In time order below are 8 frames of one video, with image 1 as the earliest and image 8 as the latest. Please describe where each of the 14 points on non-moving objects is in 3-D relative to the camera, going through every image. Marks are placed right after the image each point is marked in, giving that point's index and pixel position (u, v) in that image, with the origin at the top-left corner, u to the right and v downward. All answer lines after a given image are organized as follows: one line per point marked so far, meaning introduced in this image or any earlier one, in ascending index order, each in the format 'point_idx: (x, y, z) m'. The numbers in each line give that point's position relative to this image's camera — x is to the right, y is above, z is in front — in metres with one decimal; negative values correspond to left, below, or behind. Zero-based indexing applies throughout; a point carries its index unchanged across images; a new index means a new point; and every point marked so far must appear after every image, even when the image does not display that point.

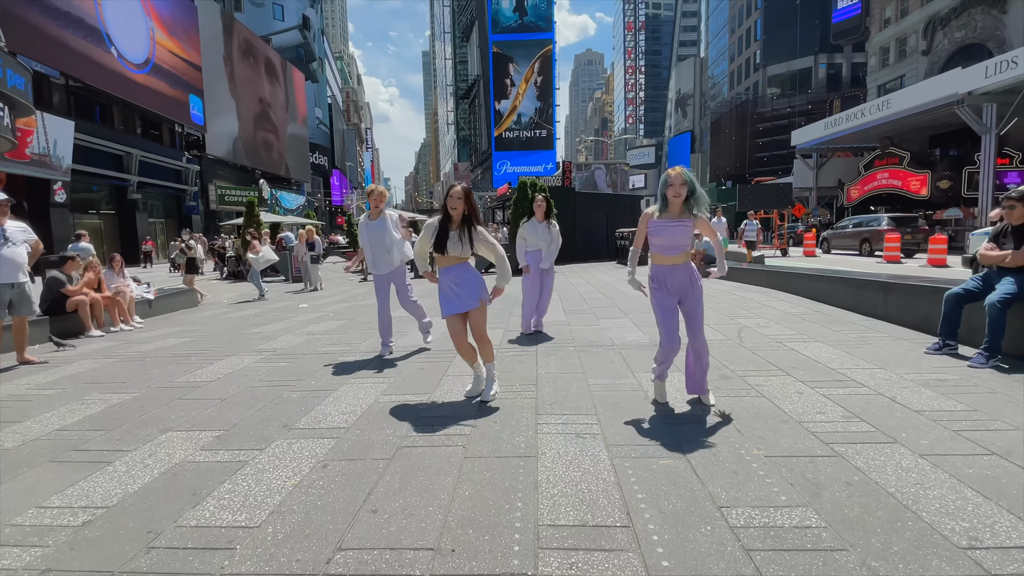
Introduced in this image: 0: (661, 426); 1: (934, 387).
0: (+0.9, -0.8, +4.1) m
1: (+3.0, -0.7, +4.8) m
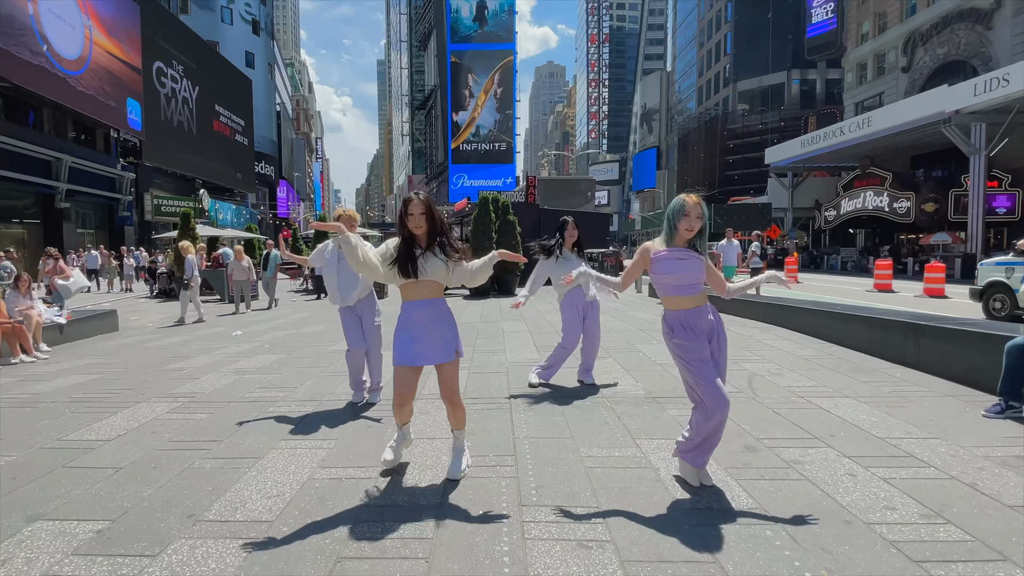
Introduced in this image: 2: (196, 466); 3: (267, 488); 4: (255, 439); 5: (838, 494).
0: (+0.8, -1.1, +3.1) m
1: (+2.9, -1.0, +3.9) m
2: (-1.8, -1.0, +4.0) m
3: (-1.3, -1.1, +3.6) m
4: (-1.7, -1.0, +4.5) m
5: (+1.7, -1.1, +3.5) m
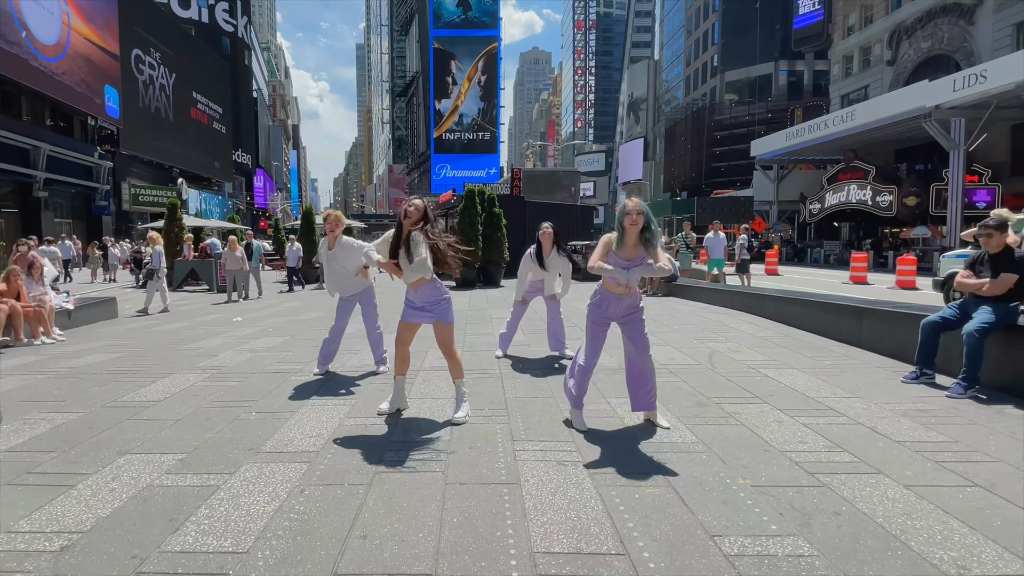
0: (+0.7, -1.0, +4.0) m
1: (+2.8, -0.9, +4.8) m
2: (-1.9, -0.9, +4.8) m
3: (-1.3, -0.9, +4.4) m
4: (-1.8, -0.8, +5.3) m
5: (+1.6, -0.9, +4.4) m
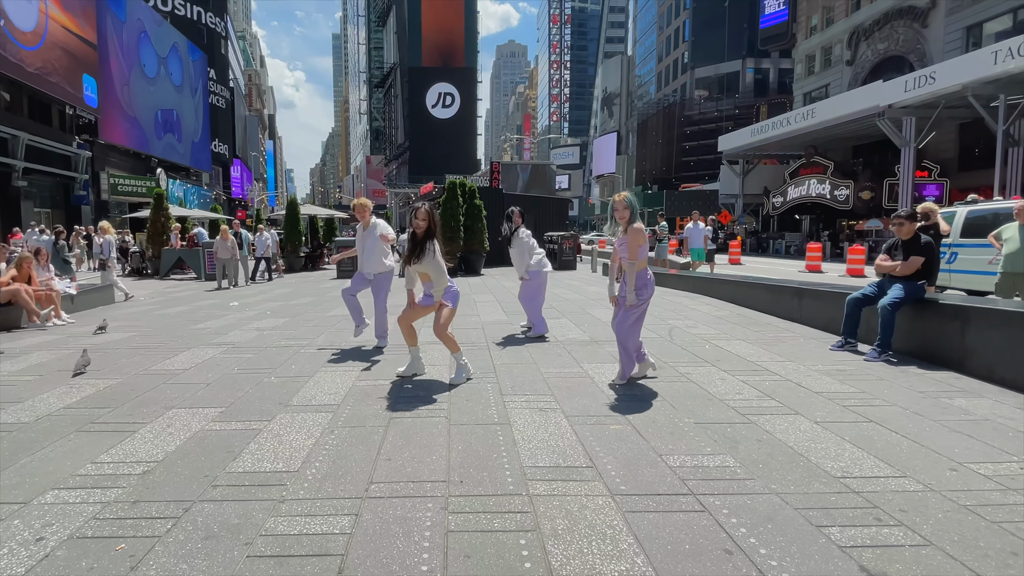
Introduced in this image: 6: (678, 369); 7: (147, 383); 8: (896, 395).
0: (+0.6, -0.8, +4.8) m
1: (+2.7, -0.7, +5.7) m
2: (-2.0, -0.8, +5.5) m
3: (-1.4, -0.8, +5.2) m
4: (-1.9, -0.7, +6.0) m
5: (+1.5, -0.8, +5.3) m
6: (+1.4, -0.7, +5.9) m
7: (-3.0, -0.8, +5.5) m
8: (+2.9, -0.8, +5.0) m
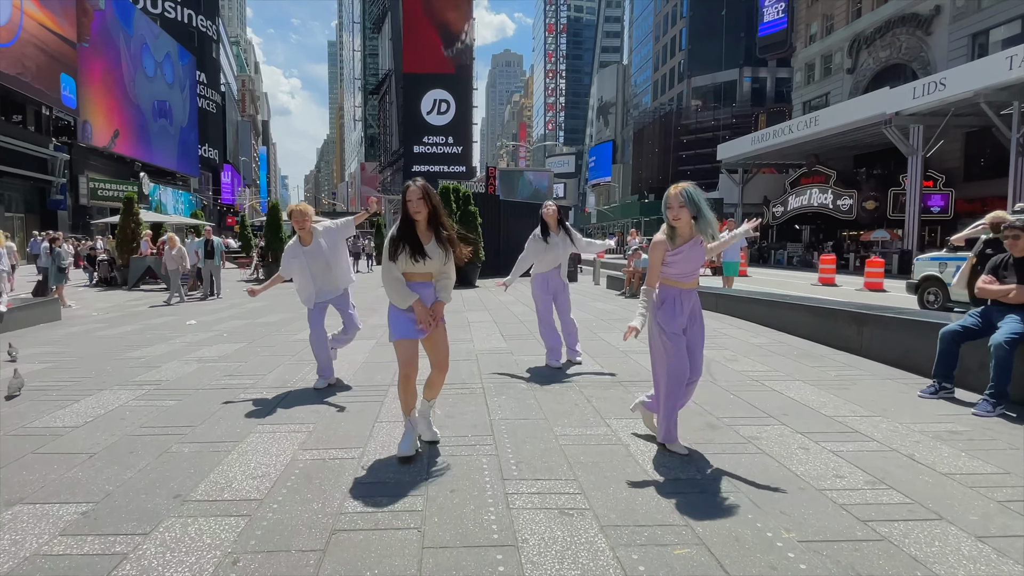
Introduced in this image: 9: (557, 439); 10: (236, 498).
0: (+0.7, -1.0, +3.3) m
1: (+2.7, -0.9, +4.2) m
2: (-2.0, -1.0, +4.0) m
3: (-1.4, -1.0, +3.7) m
4: (-1.9, -0.9, +4.5) m
5: (+1.6, -1.0, +3.8) m
6: (+1.5, -0.9, +4.4) m
7: (-3.0, -1.0, +4.0) m
8: (+2.9, -1.0, +3.6) m
9: (+0.3, -0.9, +4.1) m
10: (-1.3, -1.0, +3.3) m
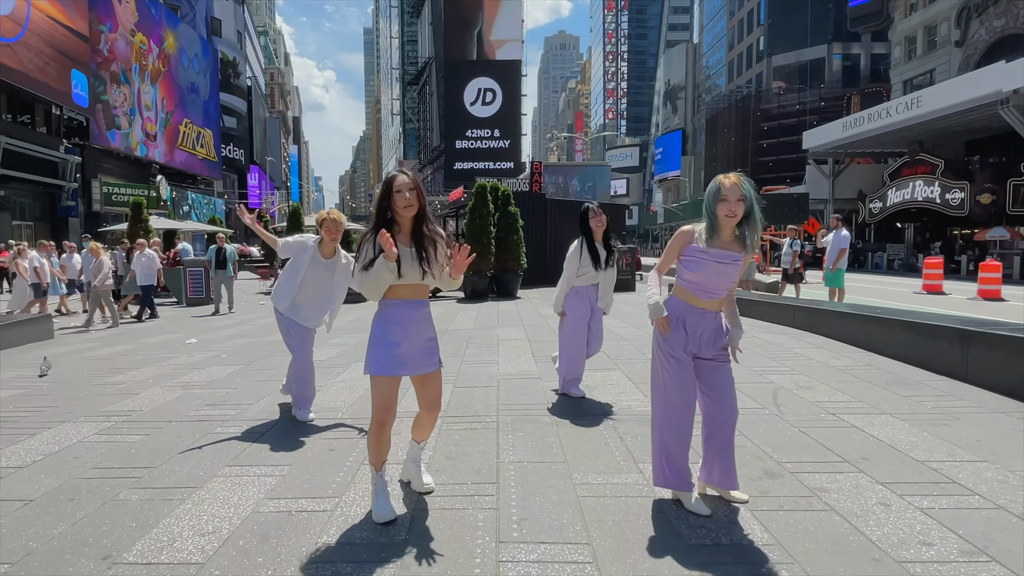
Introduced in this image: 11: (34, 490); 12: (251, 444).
0: (+0.7, -1.1, +2.5) m
1: (+2.8, -1.0, +3.3) m
2: (-1.9, -1.0, +3.4) m
3: (-1.4, -1.1, +3.1) m
4: (-1.8, -1.0, +4.0) m
5: (+1.6, -1.1, +2.9) m
6: (+1.5, -1.0, +3.6) m
7: (-2.9, -1.1, +3.5) m
8: (+2.9, -1.1, +2.6) m
9: (+0.3, -1.0, +3.4) m
10: (-1.4, -1.1, +2.7) m
11: (-2.5, -1.1, +3.6) m
12: (-1.6, -1.0, +4.2) m
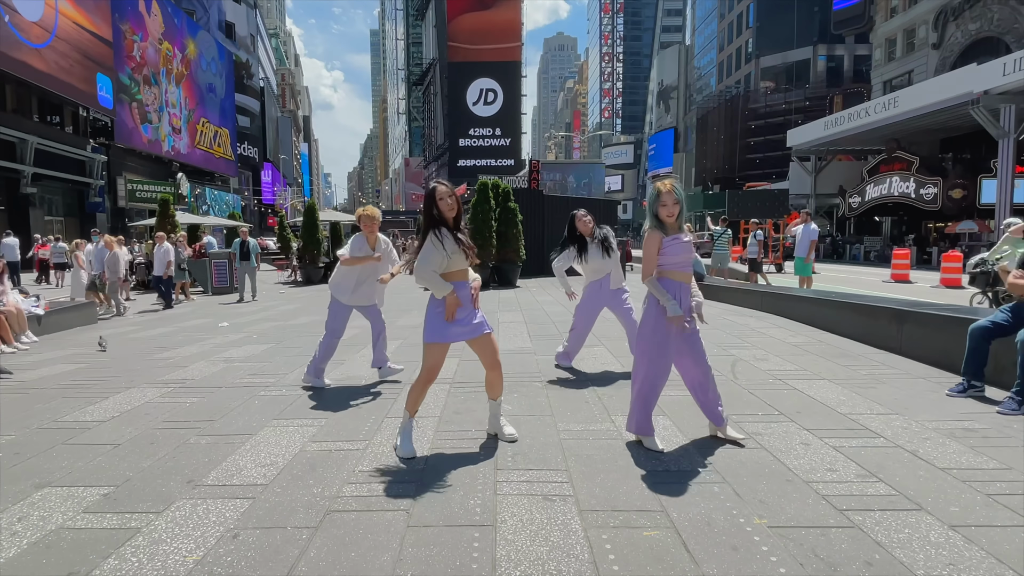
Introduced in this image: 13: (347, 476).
0: (+0.6, -1.0, +3.4) m
1: (+2.8, -0.9, +4.1) m
2: (-2.0, -1.0, +4.2) m
3: (-1.4, -1.0, +3.9) m
4: (-1.8, -0.9, +4.8) m
5: (+1.5, -1.0, +3.8) m
6: (+1.5, -0.9, +4.4) m
7: (-3.0, -1.0, +4.3) m
8: (+2.8, -1.0, +3.4) m
9: (+0.3, -0.9, +4.2) m
10: (-1.4, -1.0, +3.5) m
11: (-2.5, -1.0, +4.4) m
12: (-1.6, -0.9, +5.0) m
13: (-0.9, -1.0, +3.5) m
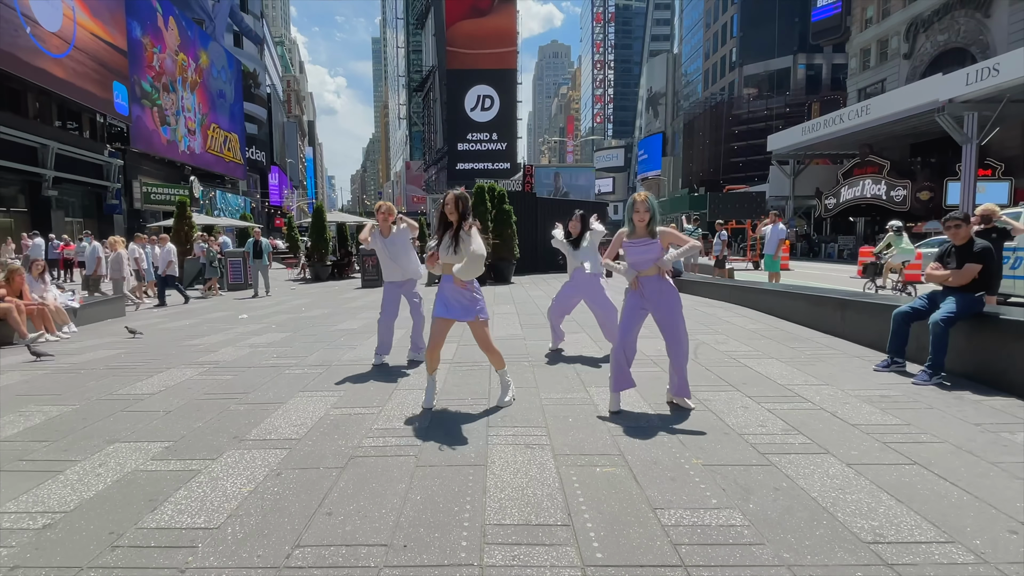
0: (+0.6, -0.9, +4.2) m
1: (+2.7, -0.8, +4.9) m
2: (-2.0, -0.9, +5.0) m
3: (-1.5, -0.9, +4.7) m
4: (-1.9, -0.8, +5.6) m
5: (+1.5, -0.9, +4.6) m
6: (+1.4, -0.8, +5.2) m
7: (-3.0, -0.9, +5.1) m
8: (+2.8, -0.9, +4.2) m
9: (+0.2, -0.8, +5.0) m
10: (-1.5, -0.9, +4.3) m
11: (-2.6, -0.9, +5.2) m
12: (-1.7, -0.8, +5.8) m
13: (-0.9, -0.9, +4.3) m
